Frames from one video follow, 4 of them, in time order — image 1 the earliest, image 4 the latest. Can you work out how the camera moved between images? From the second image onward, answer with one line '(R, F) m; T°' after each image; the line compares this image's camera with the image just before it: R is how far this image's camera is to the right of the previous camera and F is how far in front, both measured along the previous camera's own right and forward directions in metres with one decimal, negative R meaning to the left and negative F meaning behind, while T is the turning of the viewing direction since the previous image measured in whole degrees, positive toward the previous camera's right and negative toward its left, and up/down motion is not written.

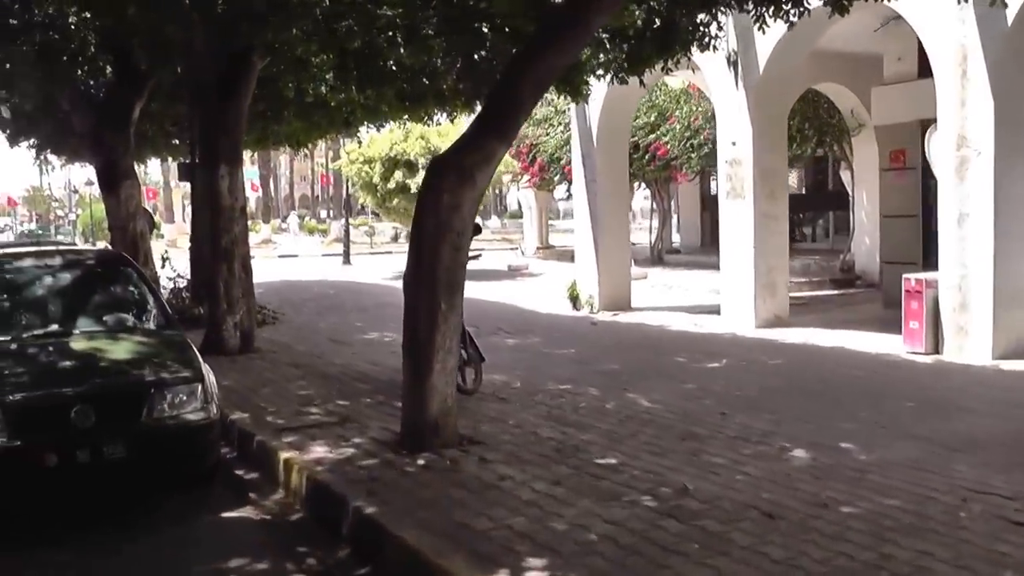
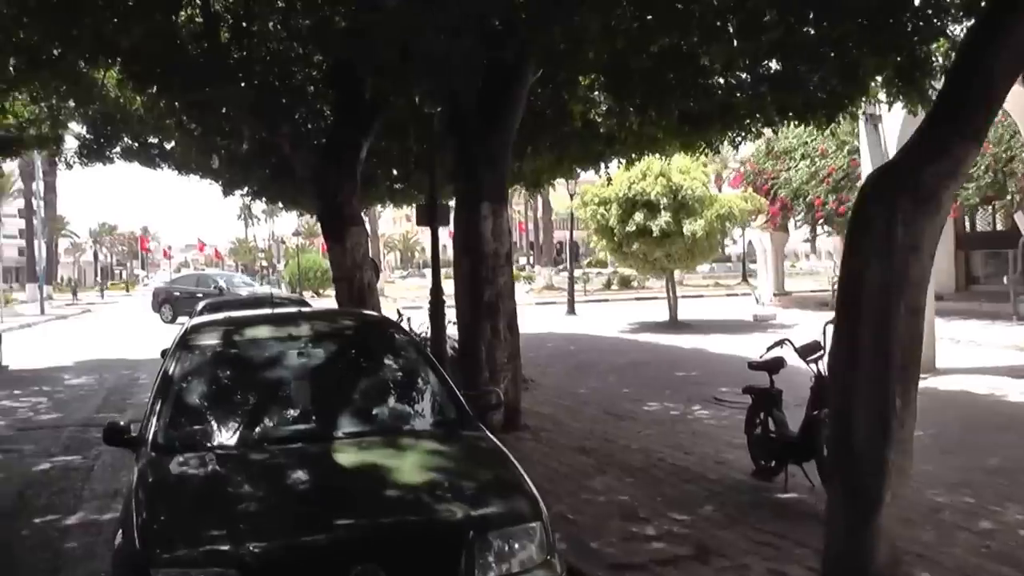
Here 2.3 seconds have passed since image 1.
(-0.8, +1.9) m; -8°
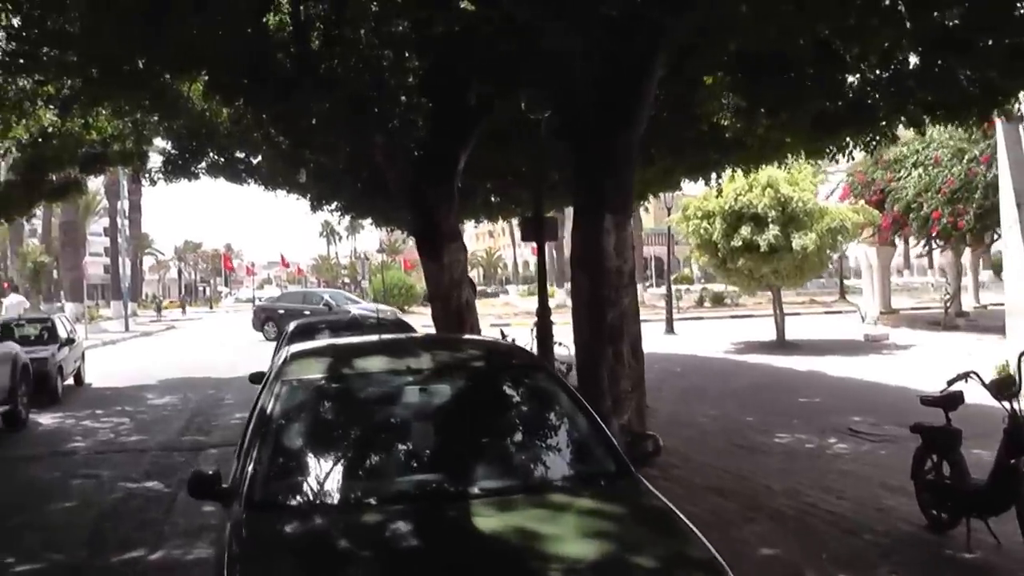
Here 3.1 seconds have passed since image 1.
(-0.2, +0.8) m; -3°
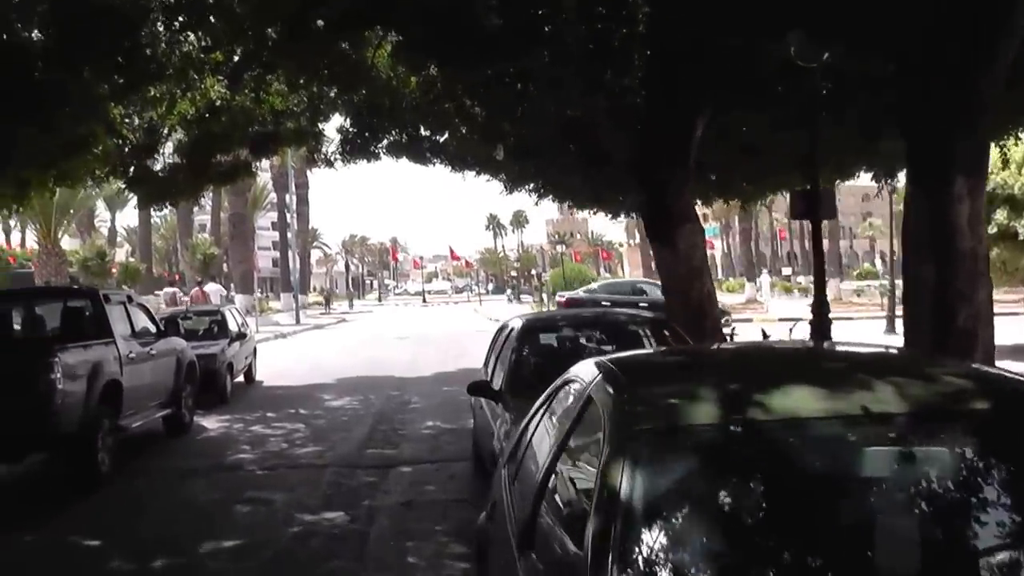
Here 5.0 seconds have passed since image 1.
(-0.6, +1.9) m; -6°
